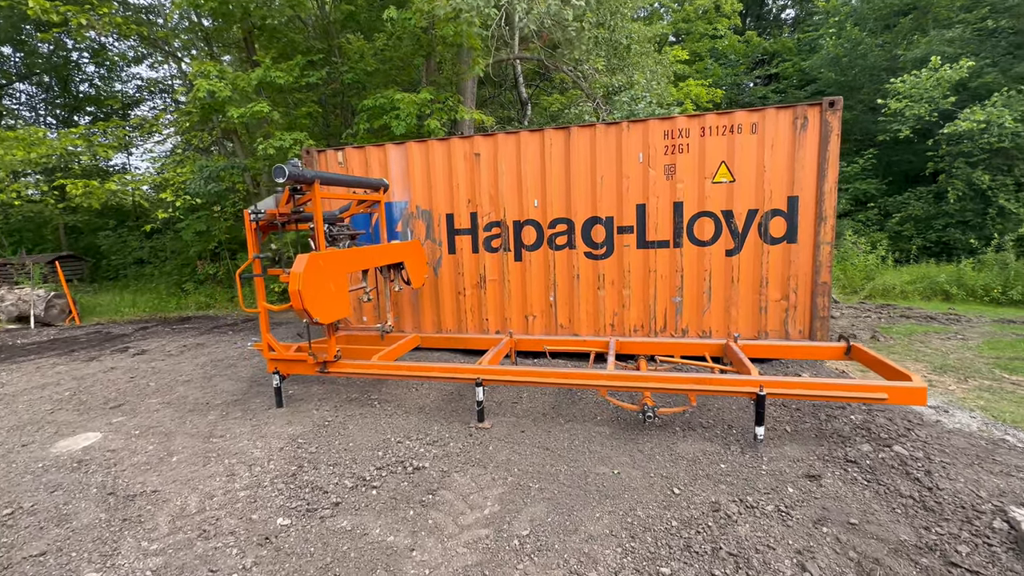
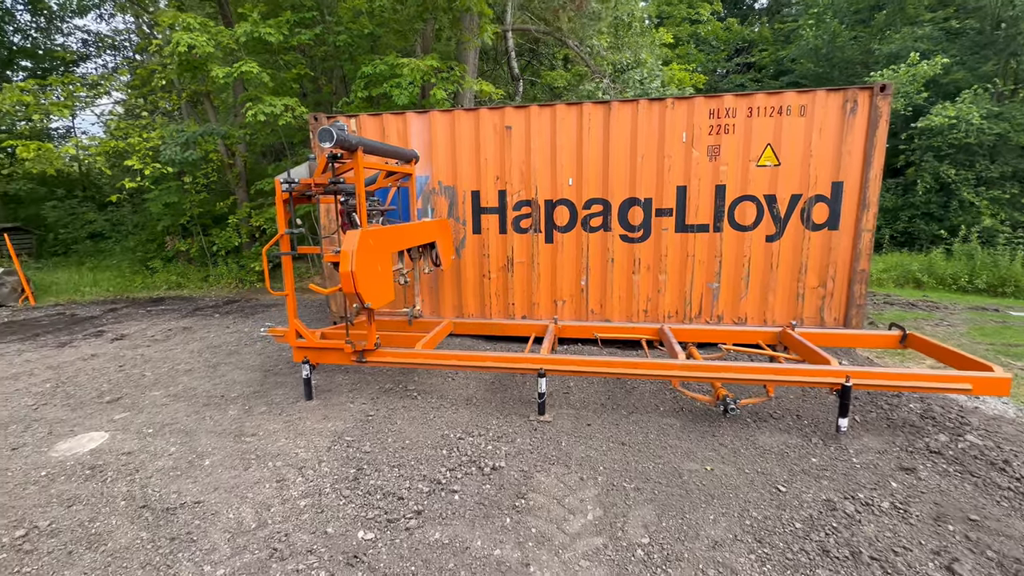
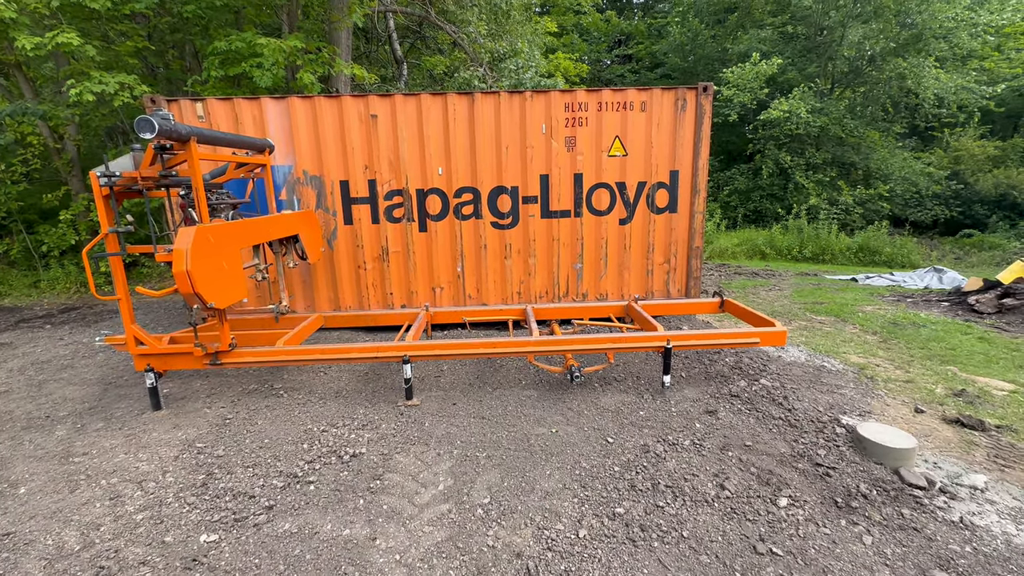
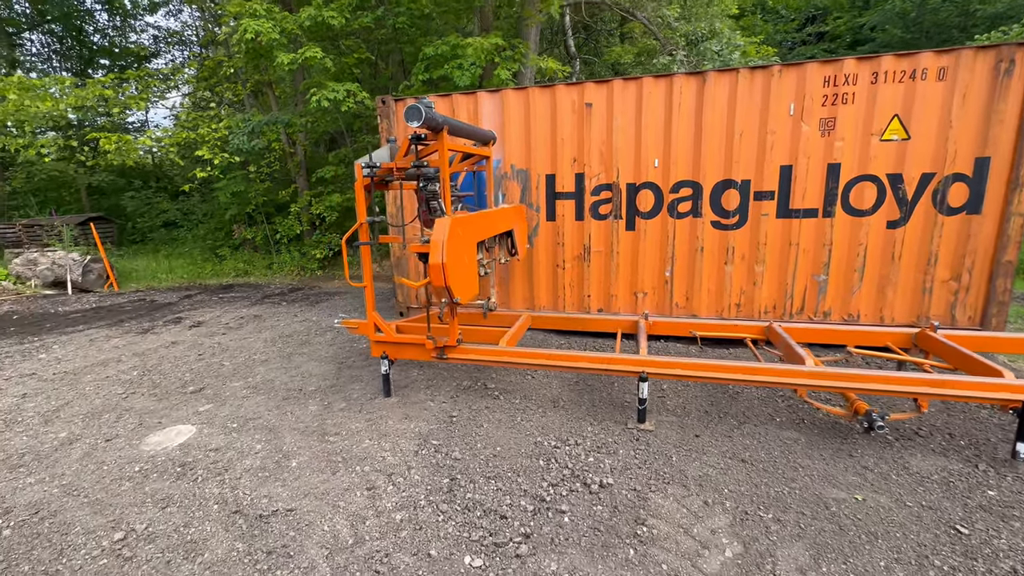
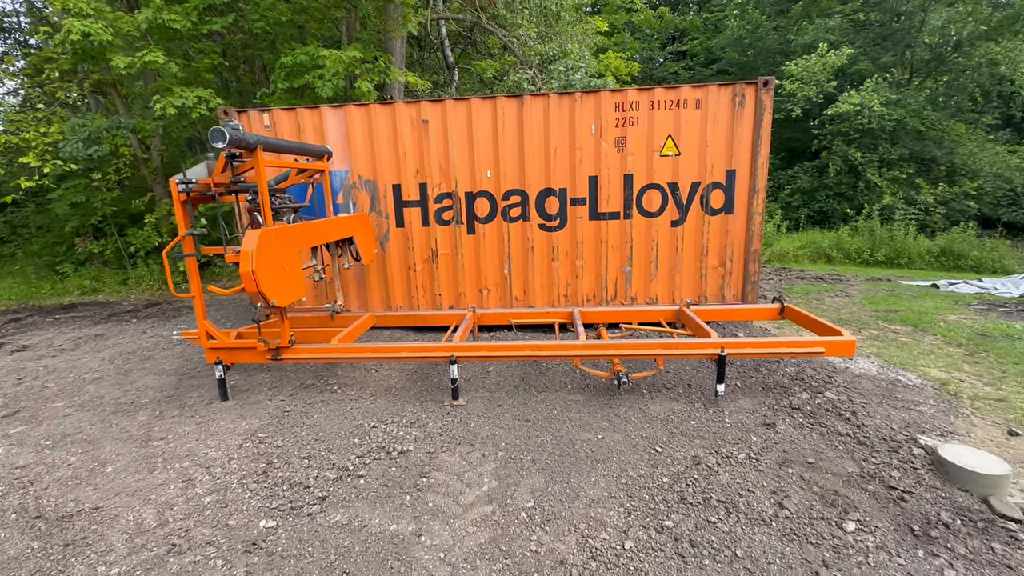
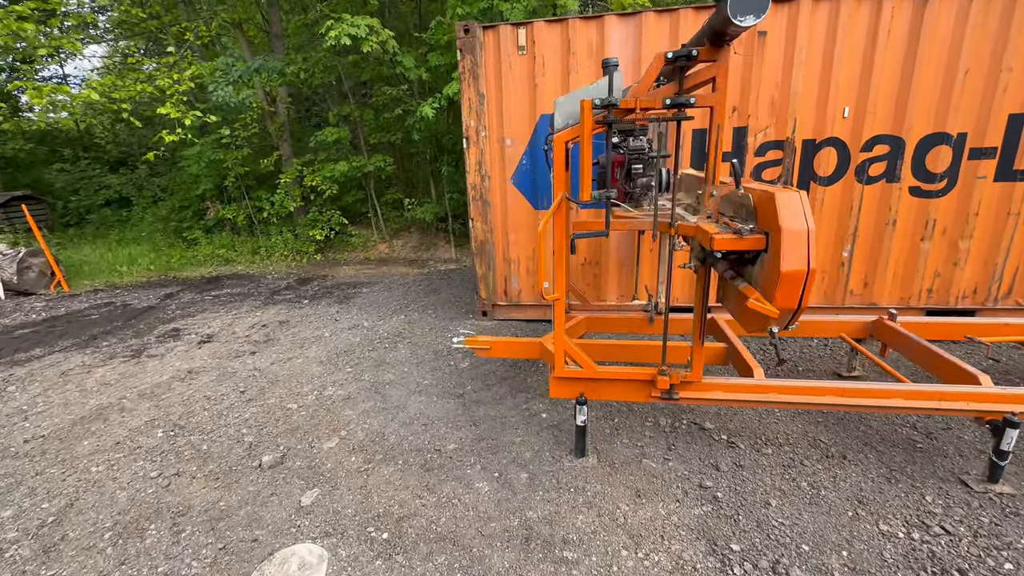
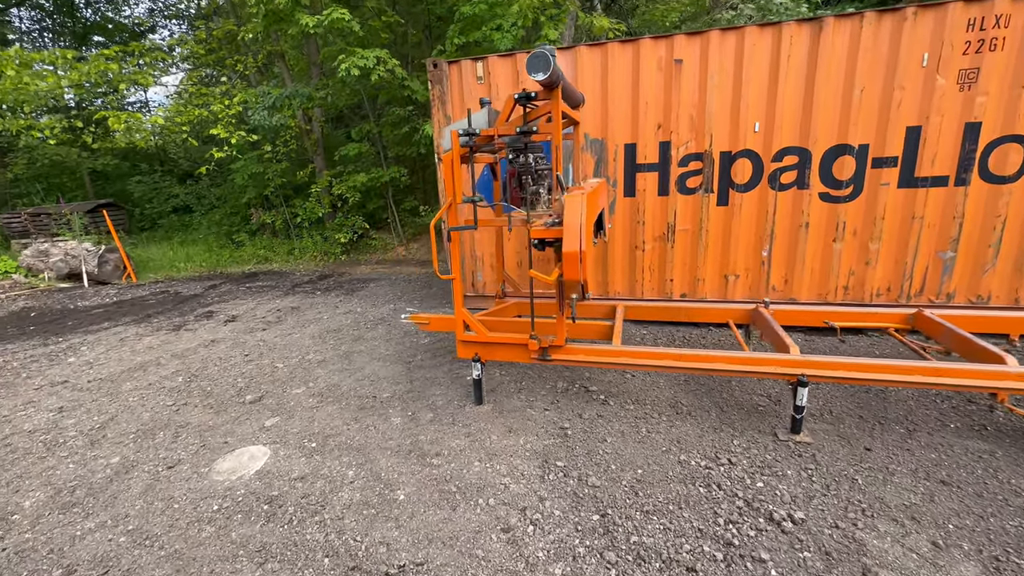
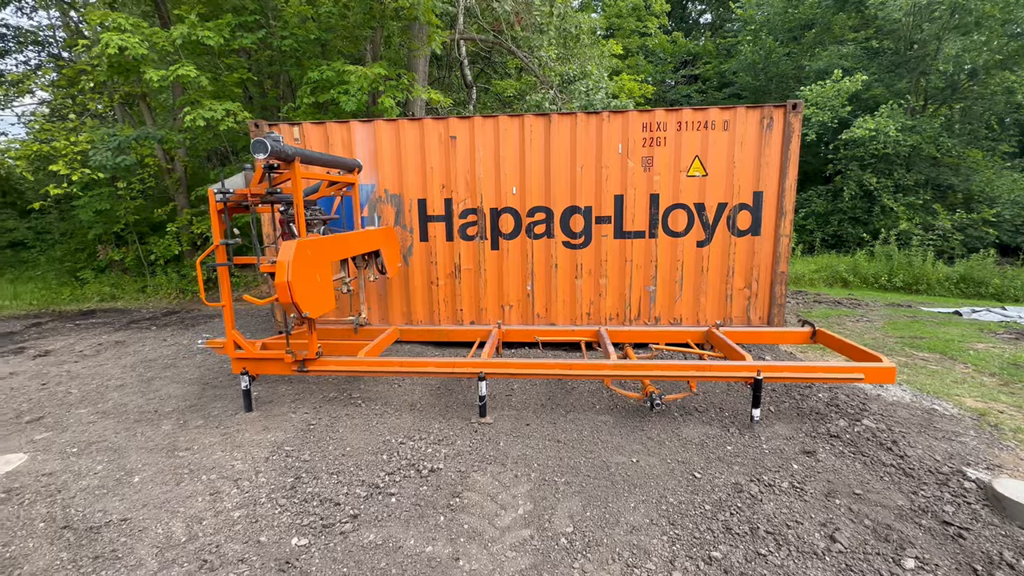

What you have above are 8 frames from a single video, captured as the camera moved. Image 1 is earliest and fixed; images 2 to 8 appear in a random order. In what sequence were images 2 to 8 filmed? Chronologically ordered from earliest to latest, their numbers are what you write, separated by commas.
5, 3, 8, 2, 4, 7, 6
